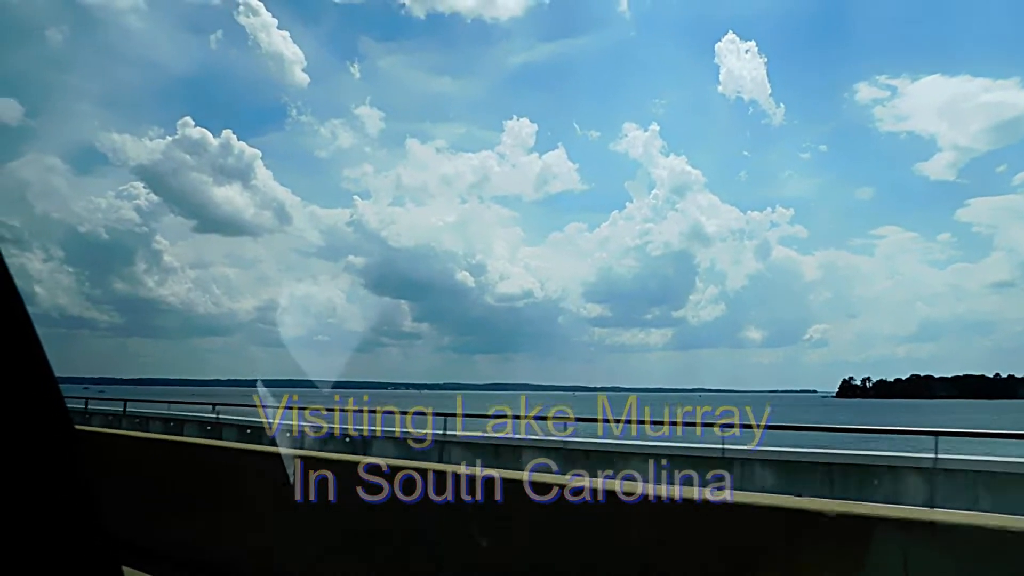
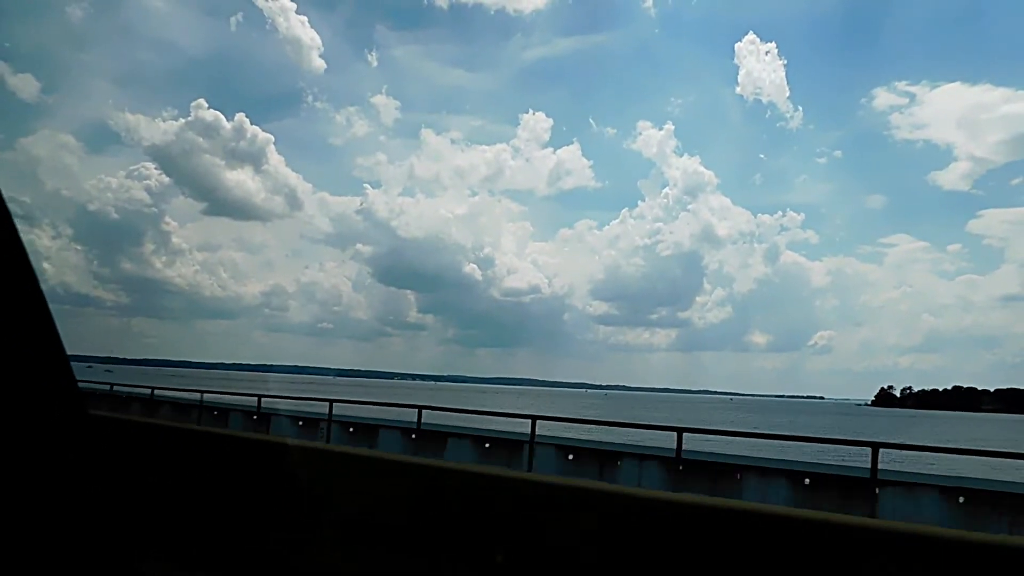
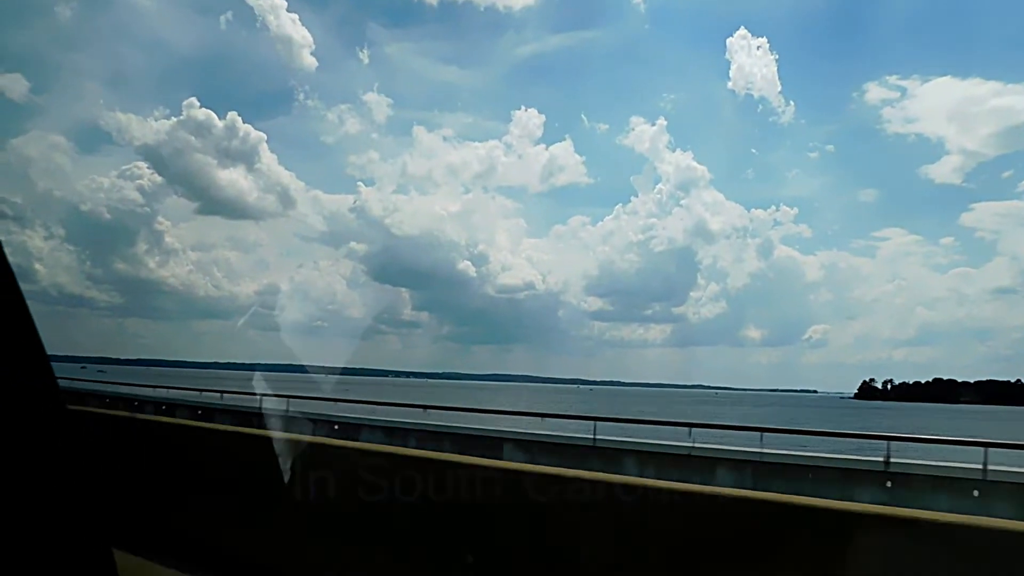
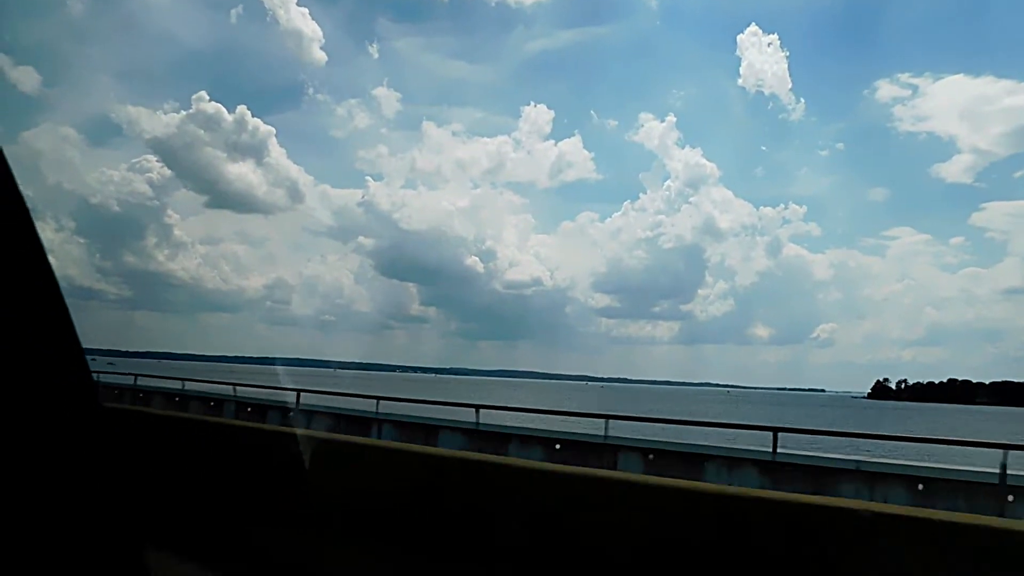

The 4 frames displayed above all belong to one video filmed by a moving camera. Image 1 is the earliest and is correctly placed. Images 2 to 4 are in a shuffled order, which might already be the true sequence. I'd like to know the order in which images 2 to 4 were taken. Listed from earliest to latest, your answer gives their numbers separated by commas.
3, 4, 2
